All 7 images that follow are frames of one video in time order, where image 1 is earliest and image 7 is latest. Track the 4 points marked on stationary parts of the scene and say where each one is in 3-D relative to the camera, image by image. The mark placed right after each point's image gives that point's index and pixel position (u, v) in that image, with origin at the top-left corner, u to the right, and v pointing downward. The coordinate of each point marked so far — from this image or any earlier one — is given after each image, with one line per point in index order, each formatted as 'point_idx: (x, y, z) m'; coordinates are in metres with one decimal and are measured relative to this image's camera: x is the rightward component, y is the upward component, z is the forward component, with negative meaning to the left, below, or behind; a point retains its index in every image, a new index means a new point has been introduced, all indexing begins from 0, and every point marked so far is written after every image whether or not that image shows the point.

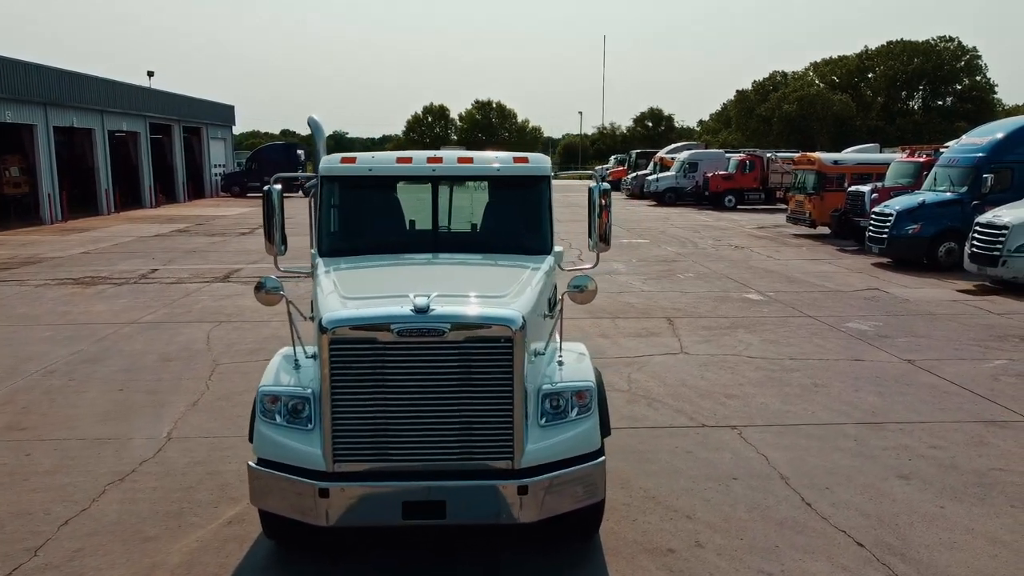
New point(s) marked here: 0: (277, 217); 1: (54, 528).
0: (-1.6, +0.5, +5.6) m
1: (-2.9, -1.5, +5.2) m
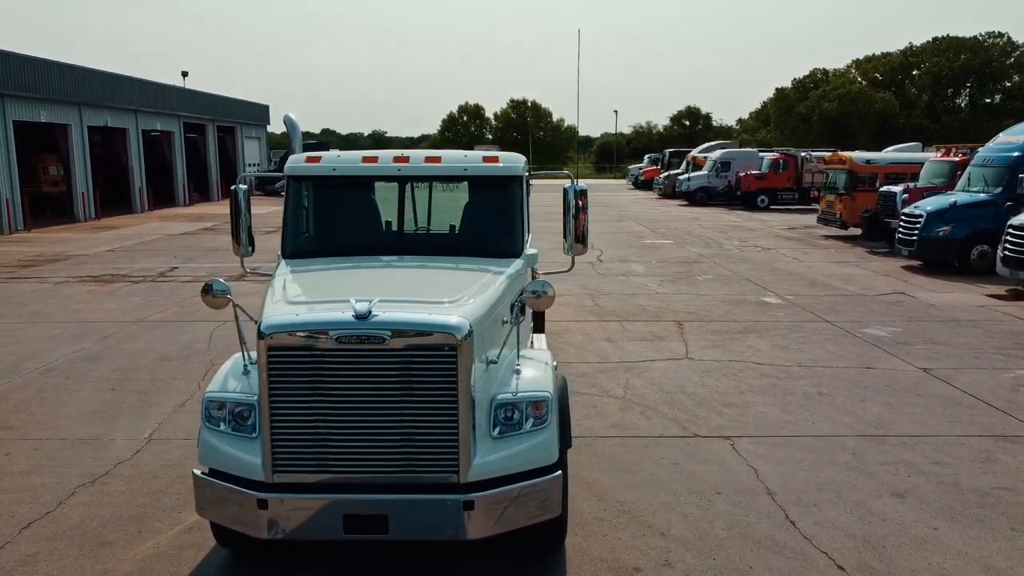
0: (-1.8, +0.5, +5.5) m
1: (-3.1, -1.5, +5.1) m
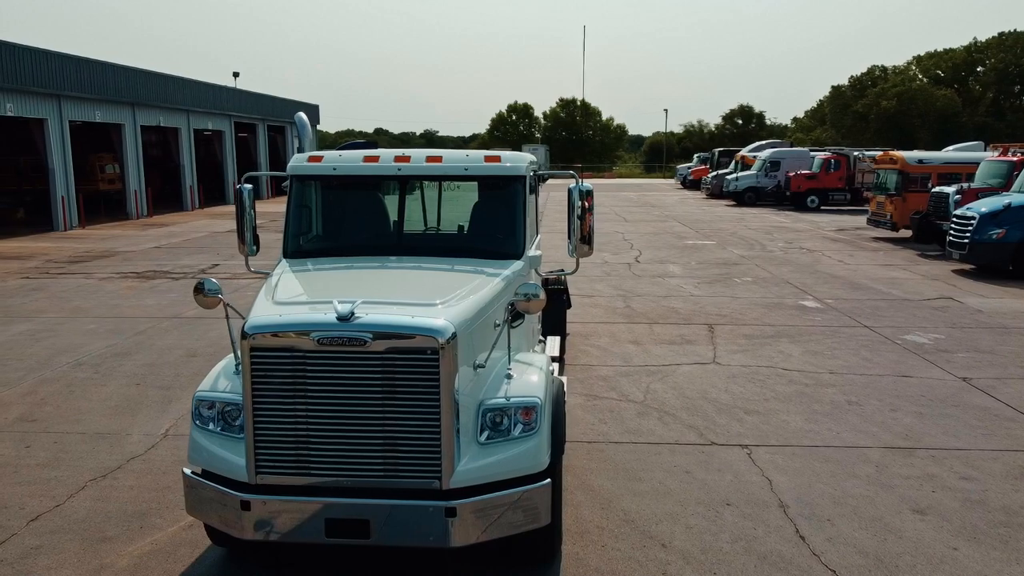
0: (-1.8, +0.5, +5.5) m
1: (-3.2, -1.5, +5.2) m
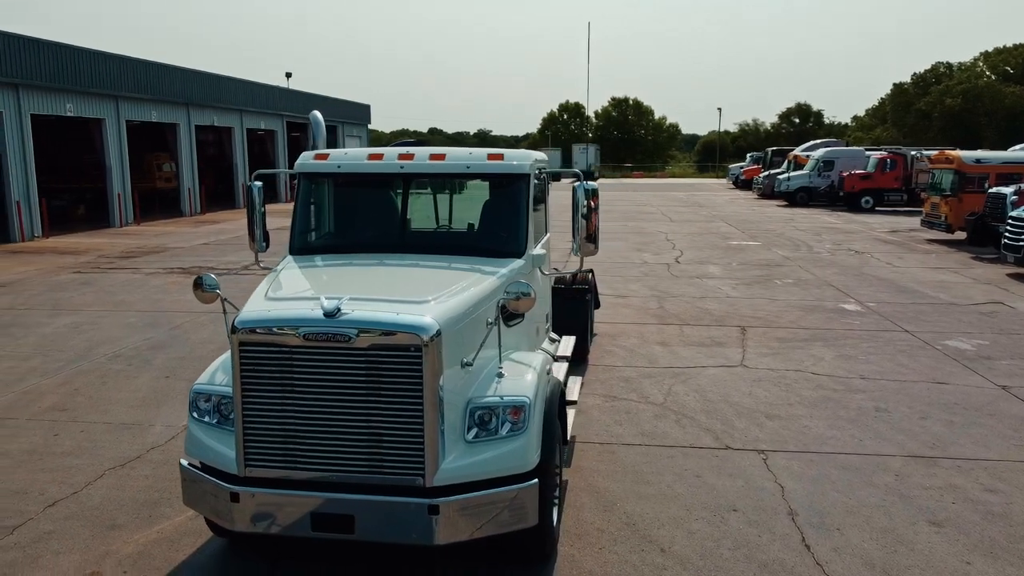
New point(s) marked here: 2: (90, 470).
0: (-1.8, +0.5, +5.6) m
1: (-3.2, -1.5, +5.4) m
2: (-3.1, -1.4, +6.0) m
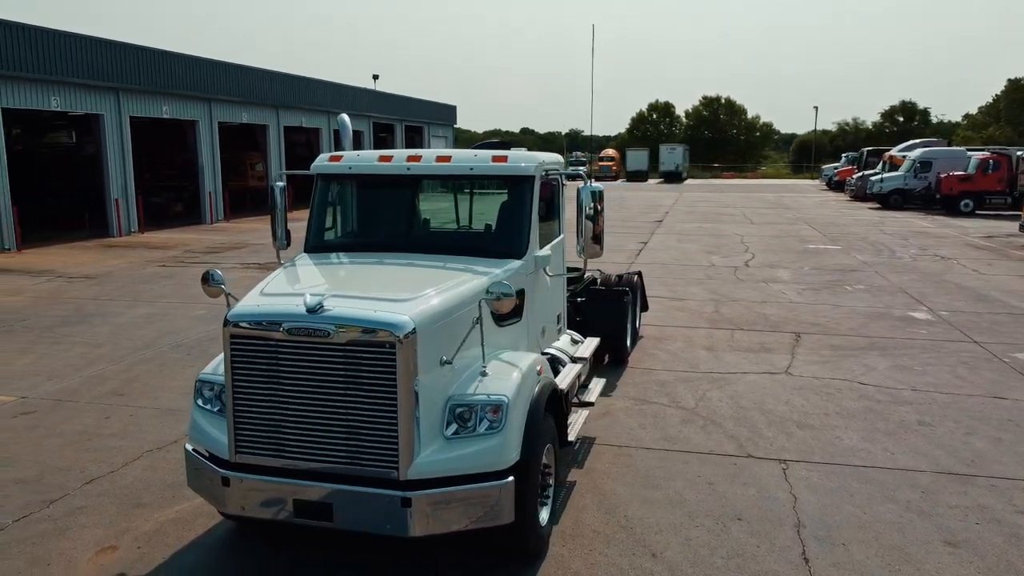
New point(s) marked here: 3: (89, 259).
0: (-1.7, +0.5, +5.9) m
1: (-3.1, -1.4, +5.8) m
2: (-3.0, -1.3, +6.4) m
3: (-9.3, +0.6, +17.8) m
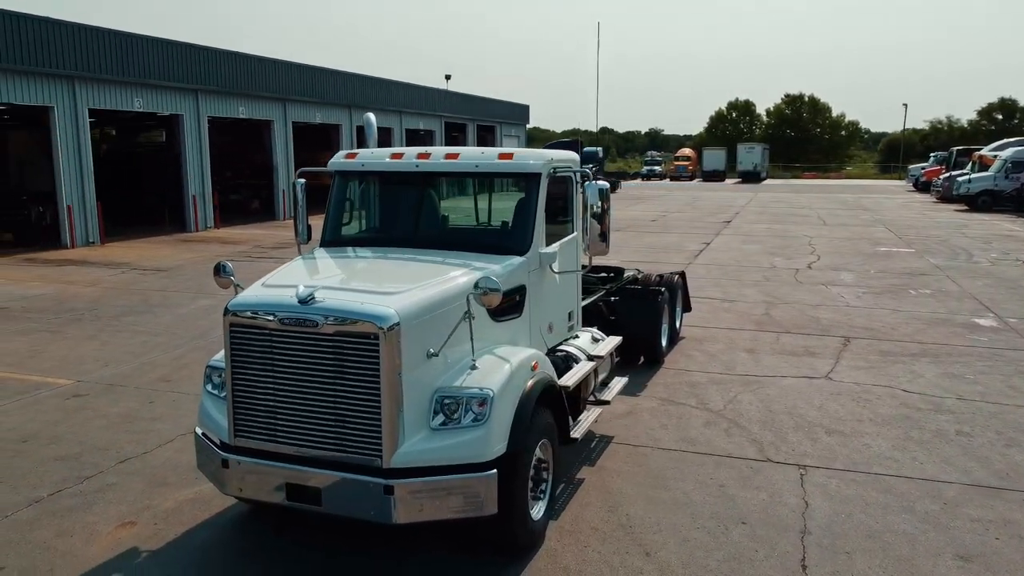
0: (-1.6, +0.6, +6.1) m
1: (-3.0, -1.3, +6.1) m
2: (-2.9, -1.2, +6.8) m
3: (-8.0, +0.8, +18.7) m
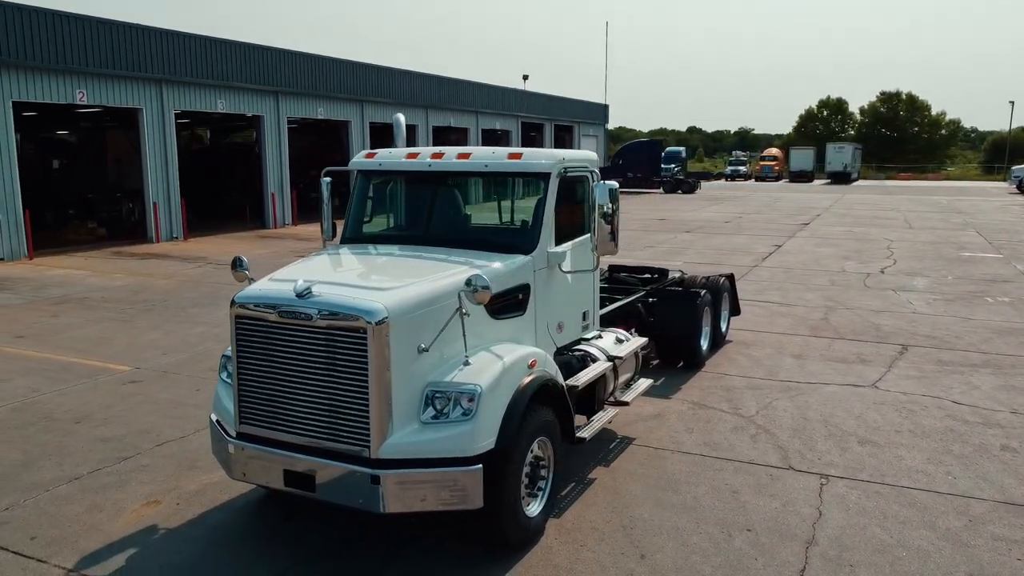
0: (-1.4, +0.6, +6.3) m
1: (-2.9, -1.3, +6.5) m
2: (-2.7, -1.2, +7.1) m
3: (-6.5, +1.0, +19.5) m
